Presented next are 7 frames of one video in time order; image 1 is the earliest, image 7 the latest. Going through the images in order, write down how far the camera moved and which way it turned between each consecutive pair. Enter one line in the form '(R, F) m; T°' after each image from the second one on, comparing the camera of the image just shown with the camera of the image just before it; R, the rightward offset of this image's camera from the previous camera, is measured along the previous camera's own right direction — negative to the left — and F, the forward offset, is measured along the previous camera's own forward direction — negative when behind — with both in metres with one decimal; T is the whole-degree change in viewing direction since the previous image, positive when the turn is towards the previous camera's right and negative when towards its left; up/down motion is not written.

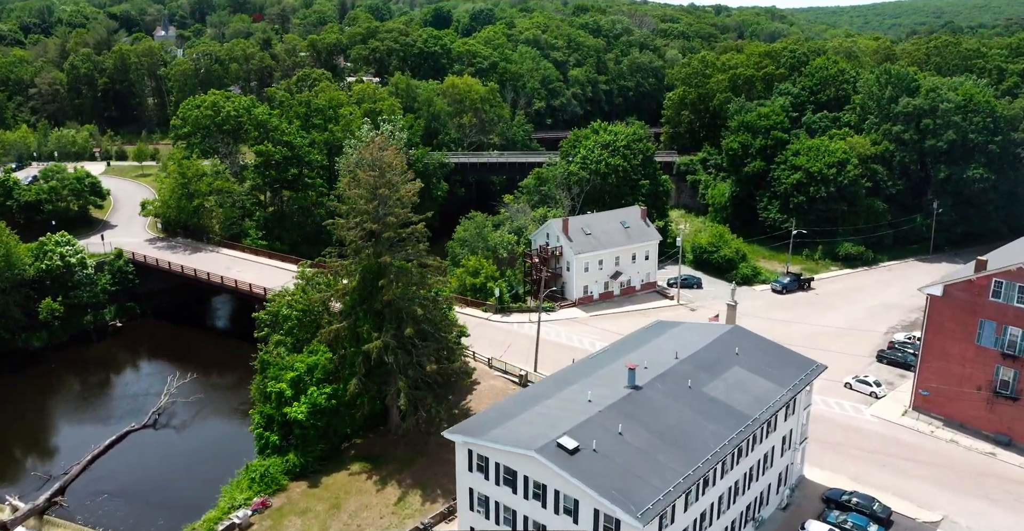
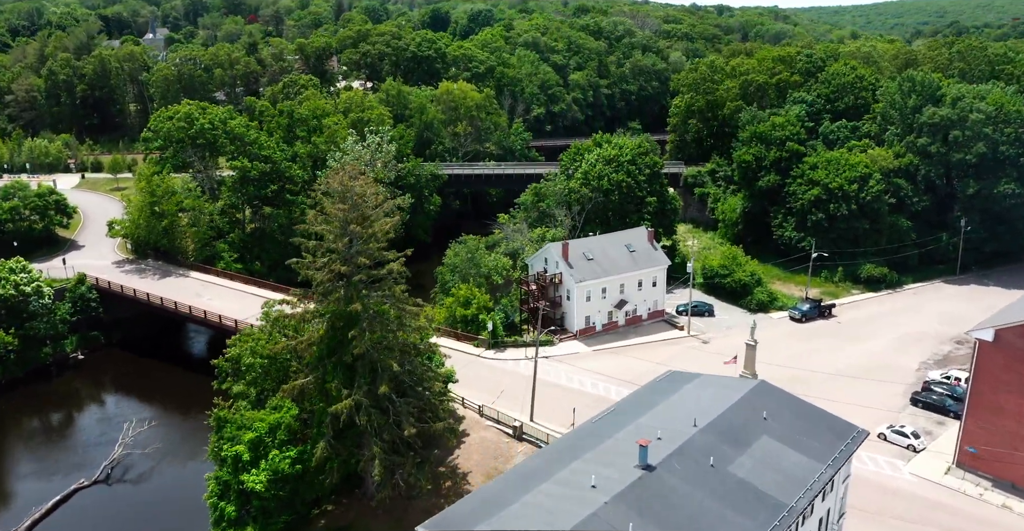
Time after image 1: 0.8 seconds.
(+0.4, +4.3) m; 0°
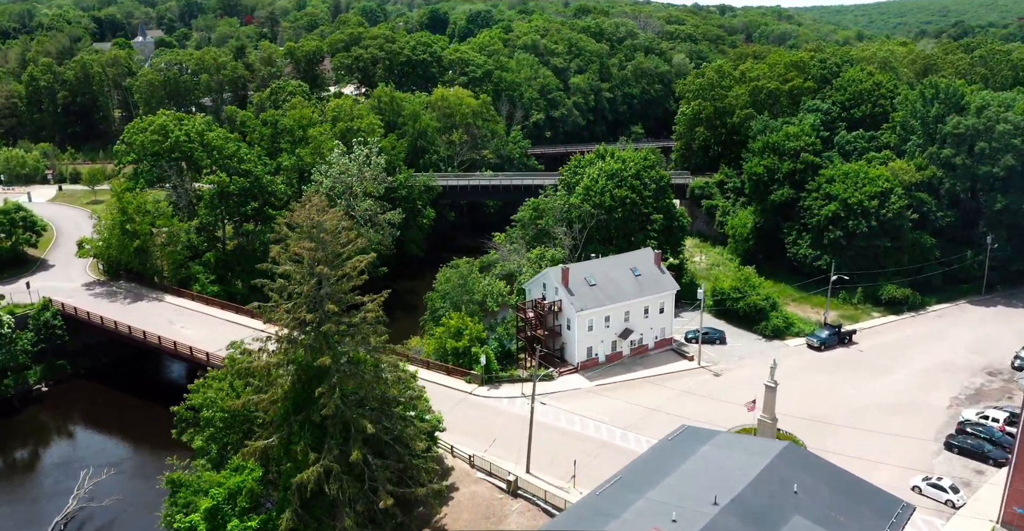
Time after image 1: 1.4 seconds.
(+0.3, +3.5) m; 0°
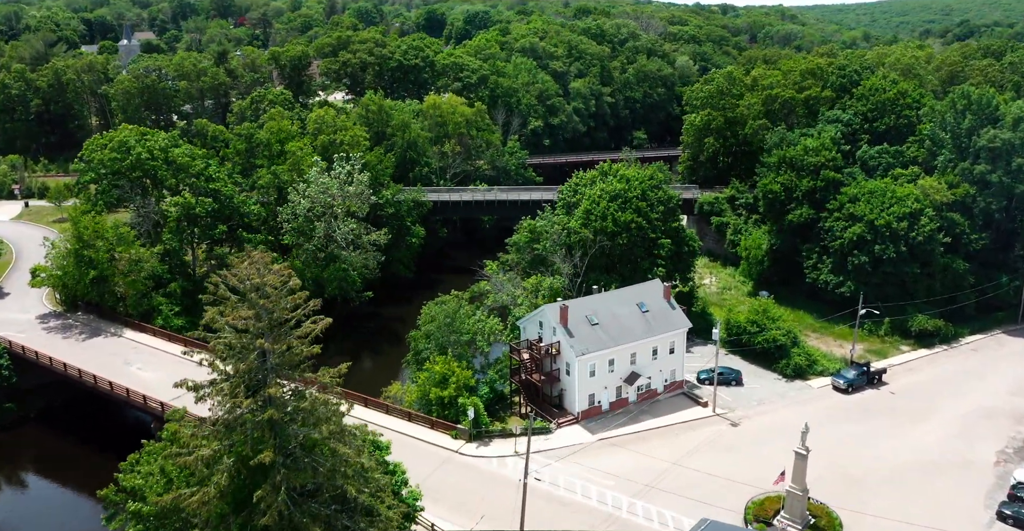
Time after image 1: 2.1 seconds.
(+0.4, +4.5) m; 0°
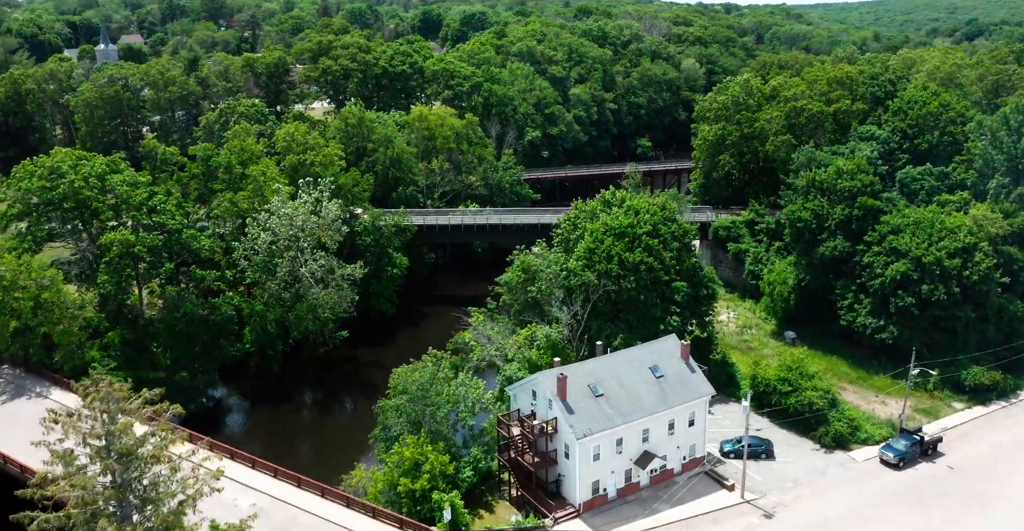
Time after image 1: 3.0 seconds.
(+0.6, +6.4) m; 0°
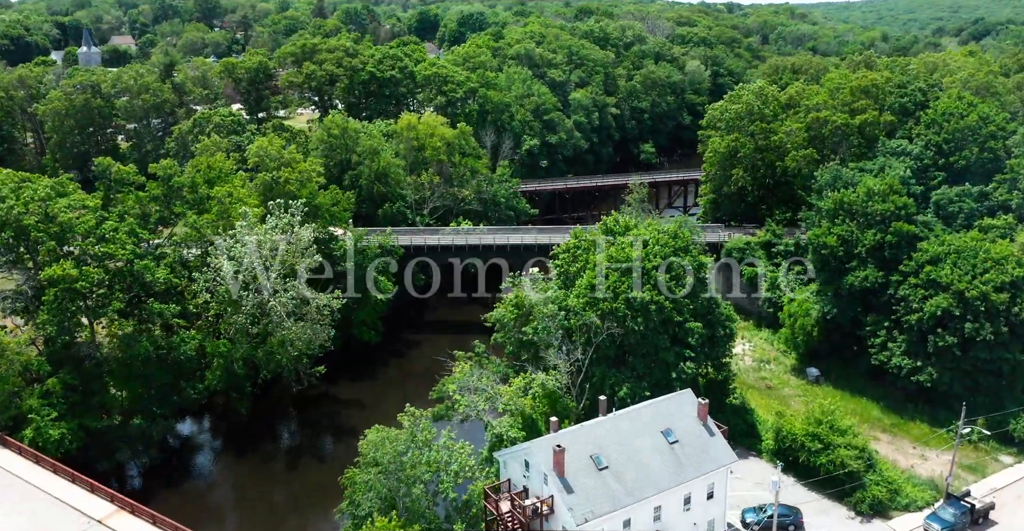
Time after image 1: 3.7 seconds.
(+0.4, +4.6) m; 0°
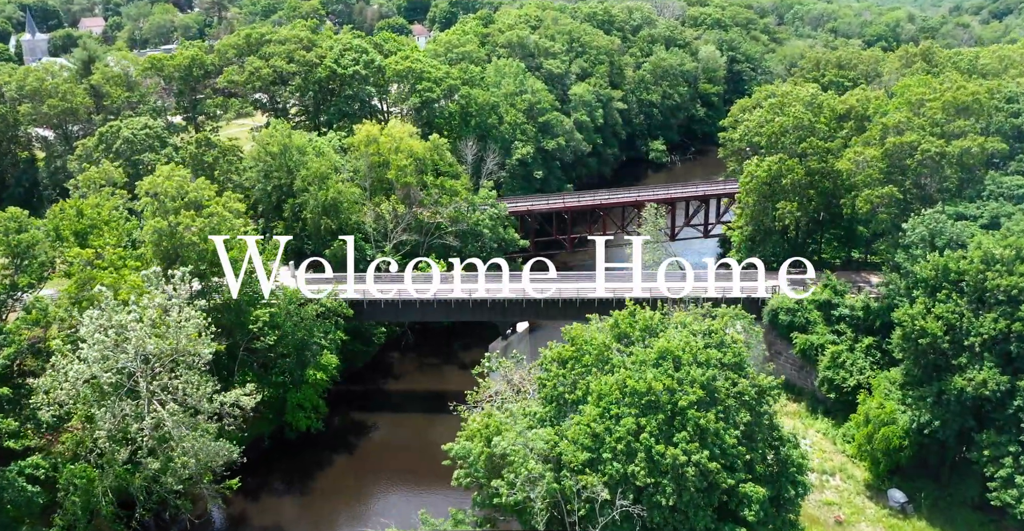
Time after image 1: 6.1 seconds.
(+1.1, +11.8) m; 0°
